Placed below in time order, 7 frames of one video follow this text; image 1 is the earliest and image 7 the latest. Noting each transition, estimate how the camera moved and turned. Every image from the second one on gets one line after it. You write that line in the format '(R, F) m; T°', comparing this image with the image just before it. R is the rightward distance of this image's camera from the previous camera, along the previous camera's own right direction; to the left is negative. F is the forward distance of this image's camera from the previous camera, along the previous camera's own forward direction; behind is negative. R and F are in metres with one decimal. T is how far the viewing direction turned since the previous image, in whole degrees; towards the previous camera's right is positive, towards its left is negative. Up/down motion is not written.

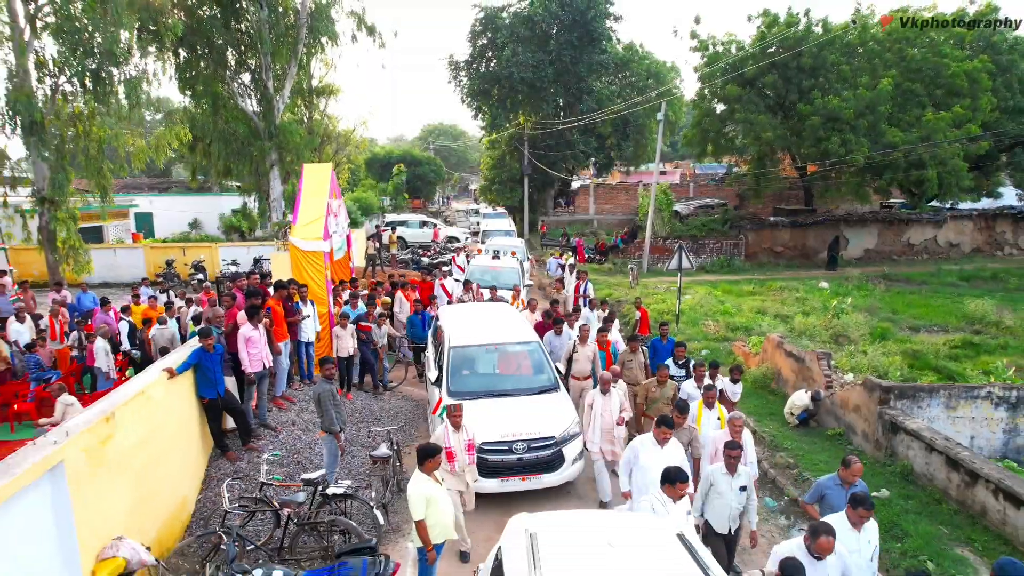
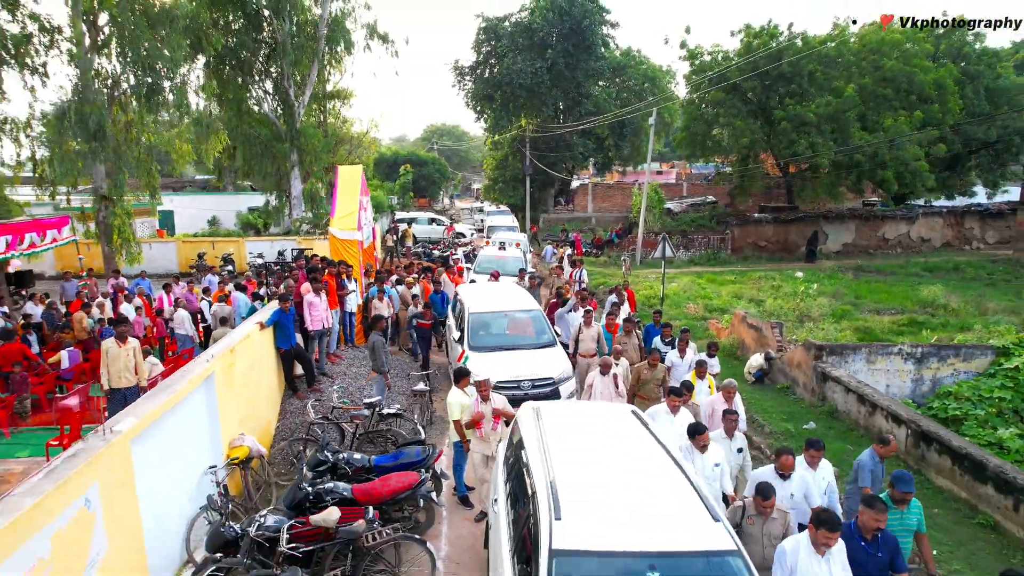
(-0.1, -1.6) m; 0°
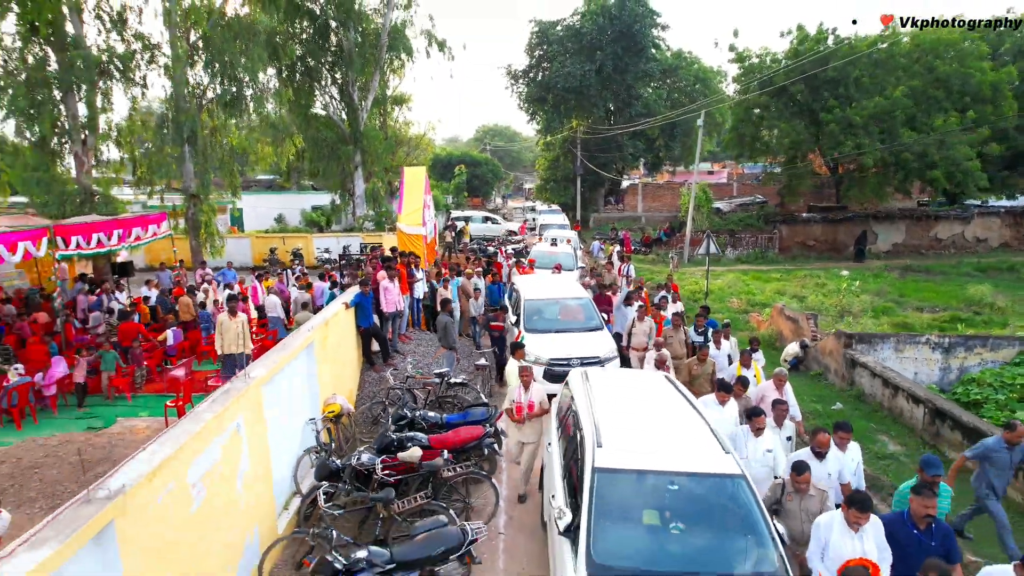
(0.0, -0.9) m; -4°
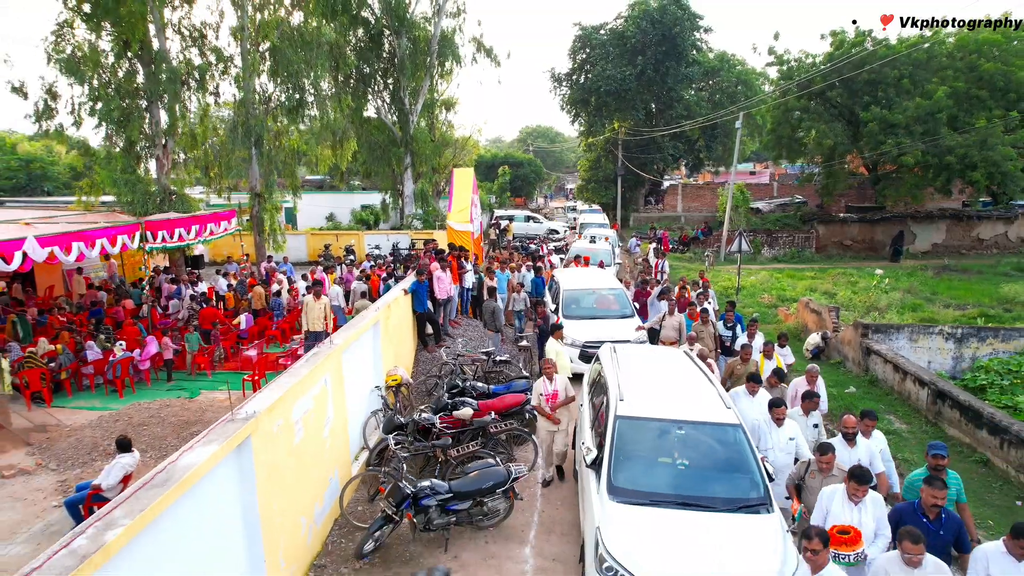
(0.0, -0.9) m; -4°
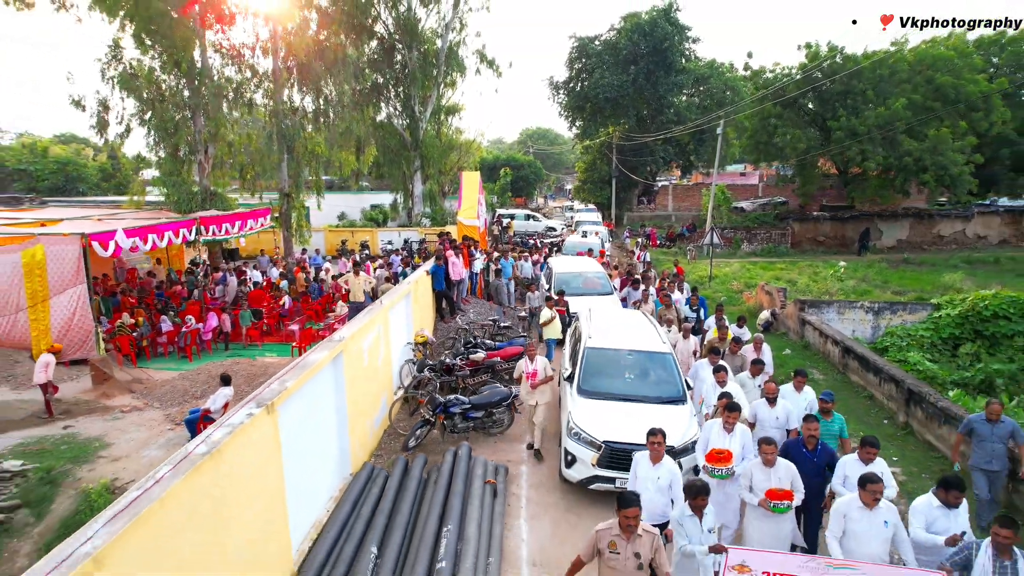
(0.0, -2.1) m; 0°
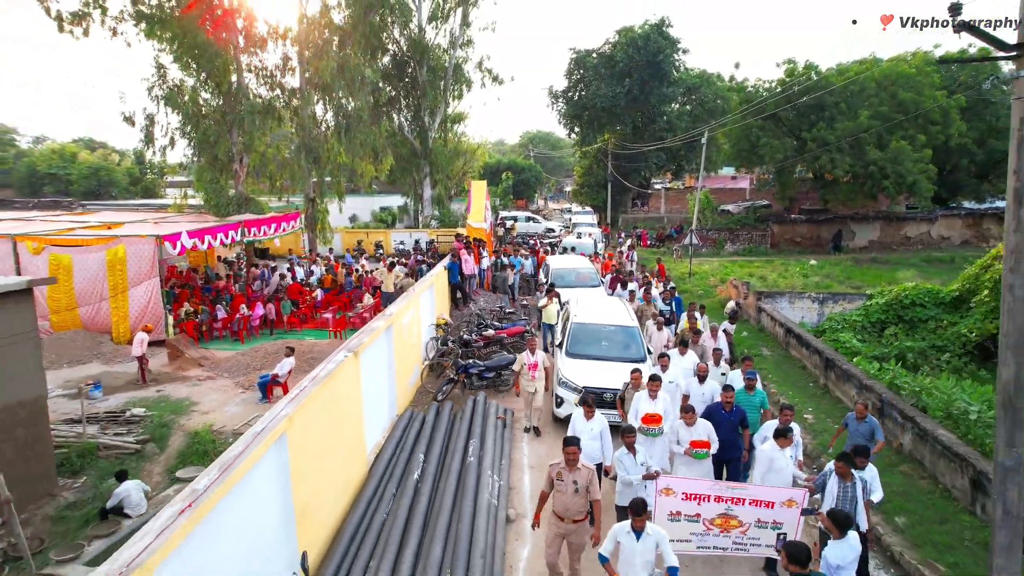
(0.0, -2.1) m; 0°
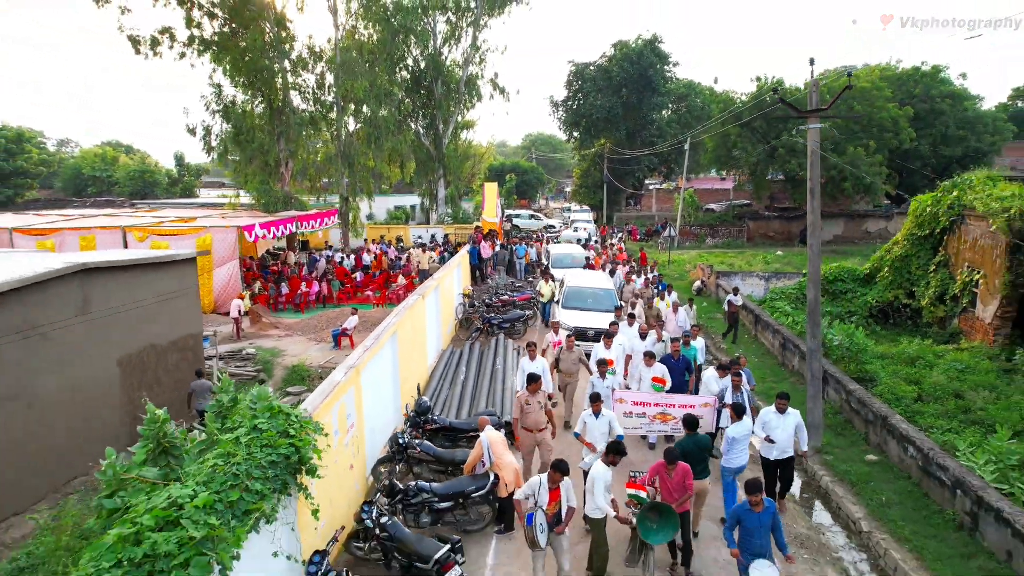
(-0.2, -3.3) m; 0°
